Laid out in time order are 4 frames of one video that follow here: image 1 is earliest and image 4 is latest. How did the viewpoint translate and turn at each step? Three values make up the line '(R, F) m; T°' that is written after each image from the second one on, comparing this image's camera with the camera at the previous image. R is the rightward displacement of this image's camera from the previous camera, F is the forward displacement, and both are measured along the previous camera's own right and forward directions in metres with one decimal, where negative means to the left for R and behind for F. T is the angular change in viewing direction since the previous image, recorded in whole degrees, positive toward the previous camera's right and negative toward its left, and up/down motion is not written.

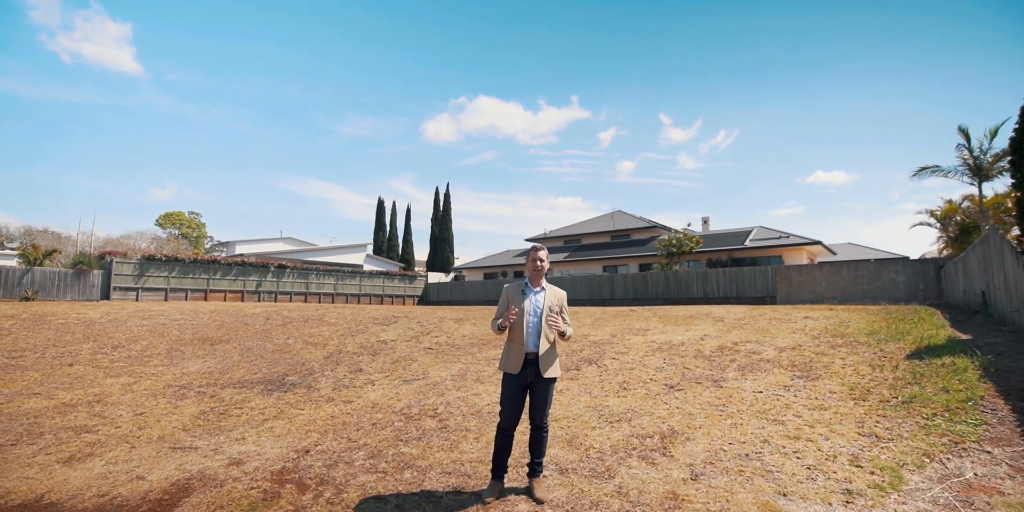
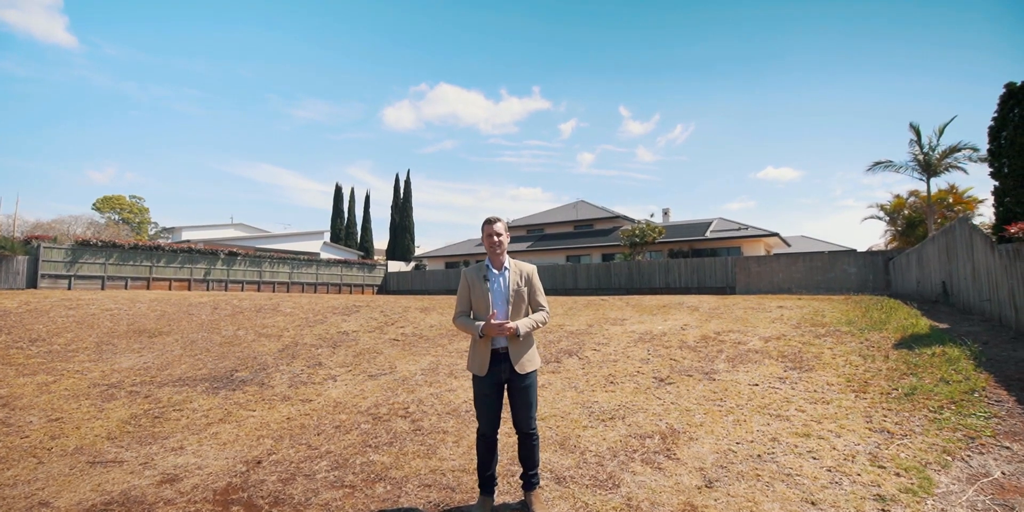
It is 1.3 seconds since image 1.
(-0.3, +0.6) m; +5°
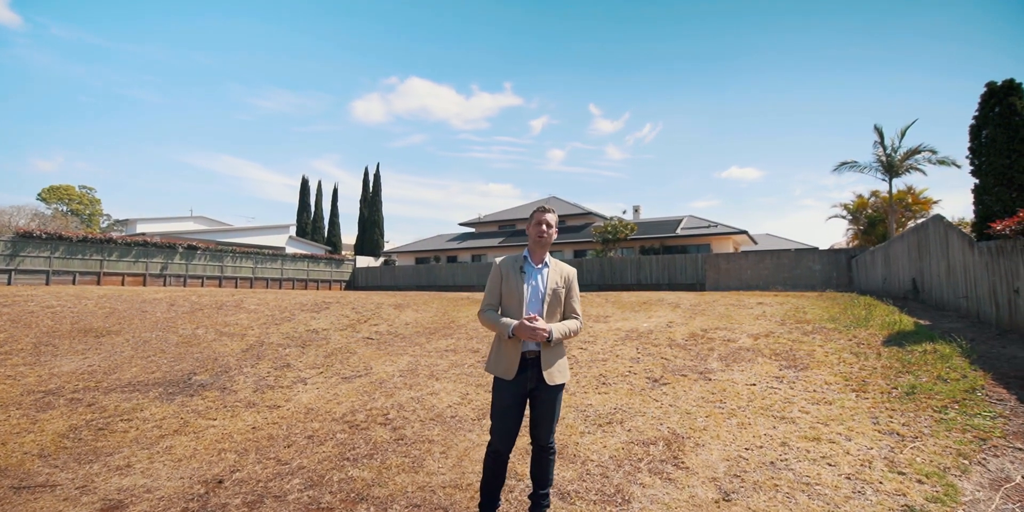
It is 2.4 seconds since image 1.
(-0.2, +0.4) m; +4°
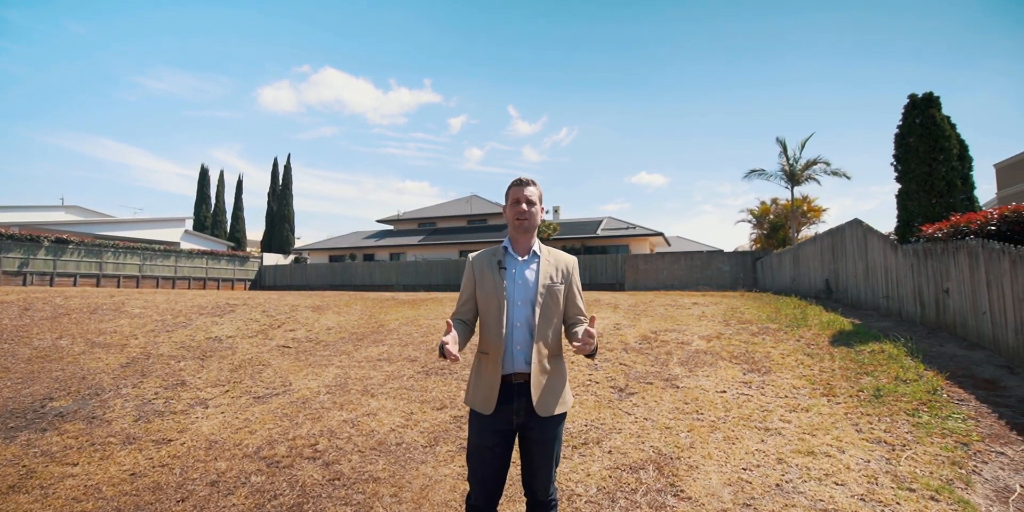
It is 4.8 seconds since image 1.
(-0.4, +0.8) m; +9°
